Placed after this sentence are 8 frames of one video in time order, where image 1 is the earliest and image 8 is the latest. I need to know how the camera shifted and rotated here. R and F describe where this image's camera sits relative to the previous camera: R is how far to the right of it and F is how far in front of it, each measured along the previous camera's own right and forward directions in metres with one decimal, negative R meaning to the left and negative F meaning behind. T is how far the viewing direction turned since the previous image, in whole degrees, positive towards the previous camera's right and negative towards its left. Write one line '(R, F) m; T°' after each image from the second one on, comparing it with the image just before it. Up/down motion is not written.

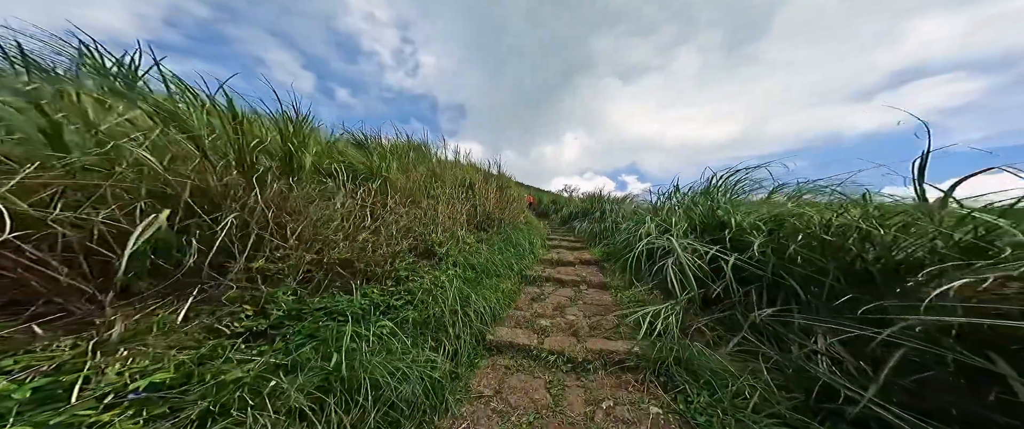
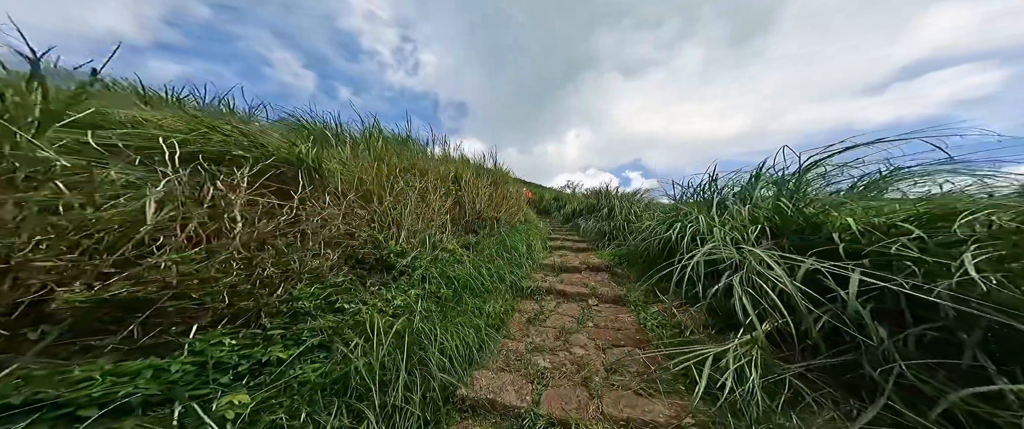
(+0.1, +0.7) m; -1°
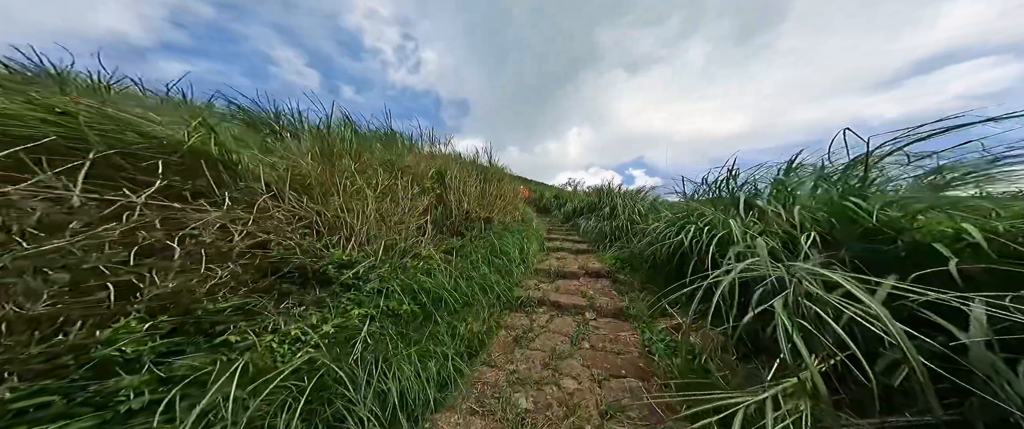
(+0.2, +0.4) m; -1°
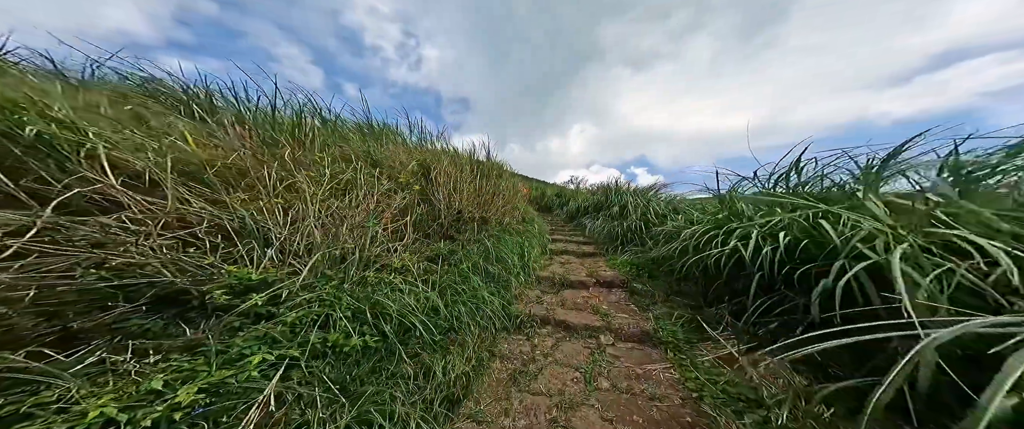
(0.0, +0.5) m; 0°
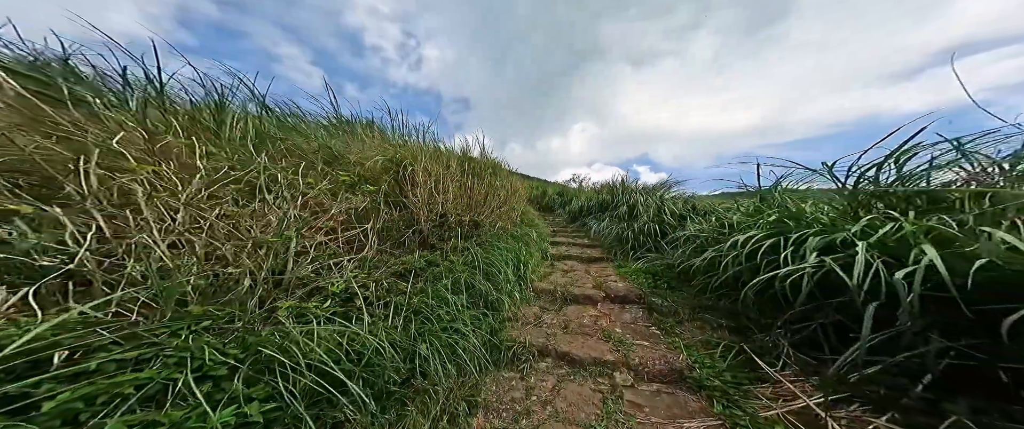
(+0.1, +0.4) m; 0°
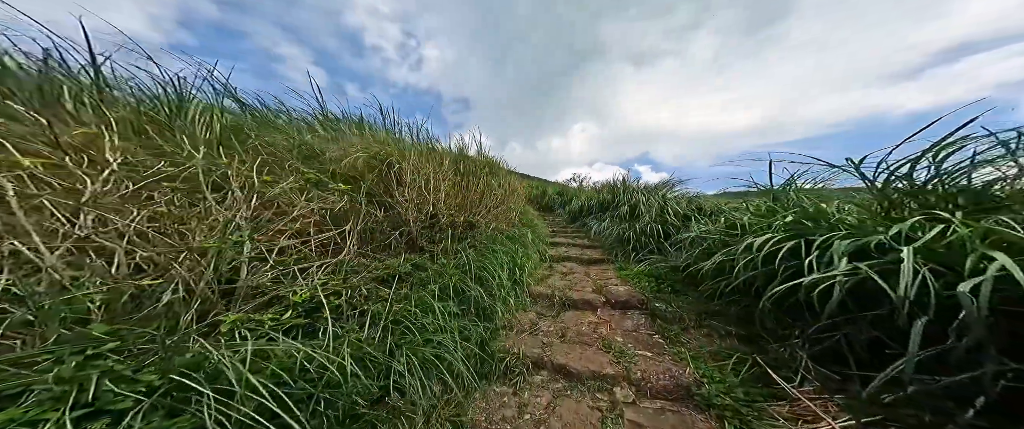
(+0.1, +0.1) m; 0°
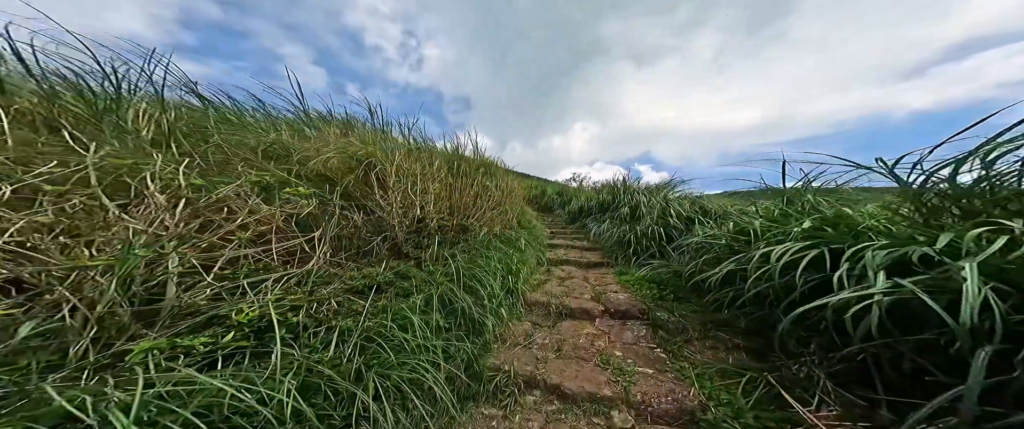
(+0.1, +0.1) m; 0°
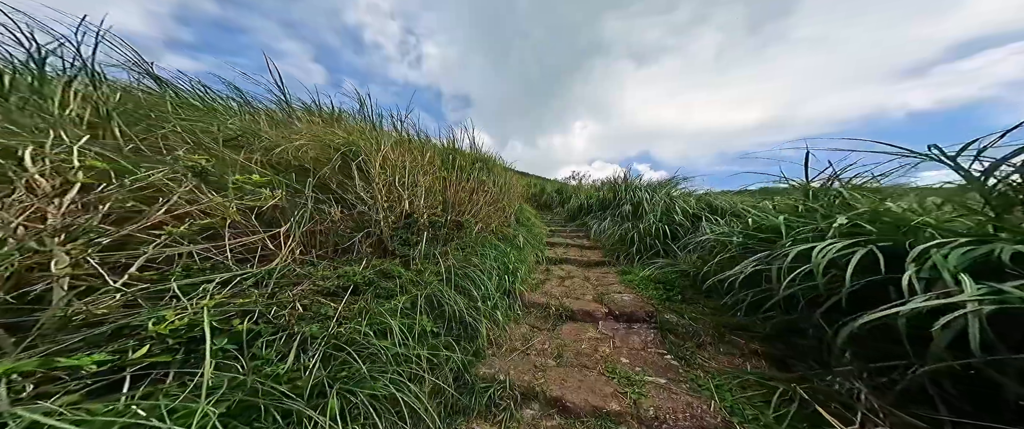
(0.0, +0.2) m; 0°
